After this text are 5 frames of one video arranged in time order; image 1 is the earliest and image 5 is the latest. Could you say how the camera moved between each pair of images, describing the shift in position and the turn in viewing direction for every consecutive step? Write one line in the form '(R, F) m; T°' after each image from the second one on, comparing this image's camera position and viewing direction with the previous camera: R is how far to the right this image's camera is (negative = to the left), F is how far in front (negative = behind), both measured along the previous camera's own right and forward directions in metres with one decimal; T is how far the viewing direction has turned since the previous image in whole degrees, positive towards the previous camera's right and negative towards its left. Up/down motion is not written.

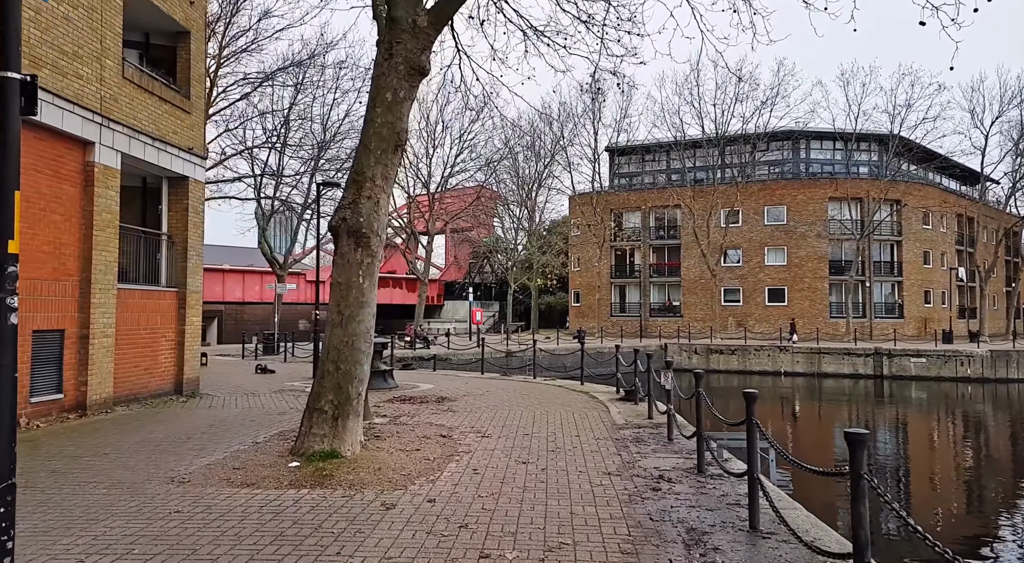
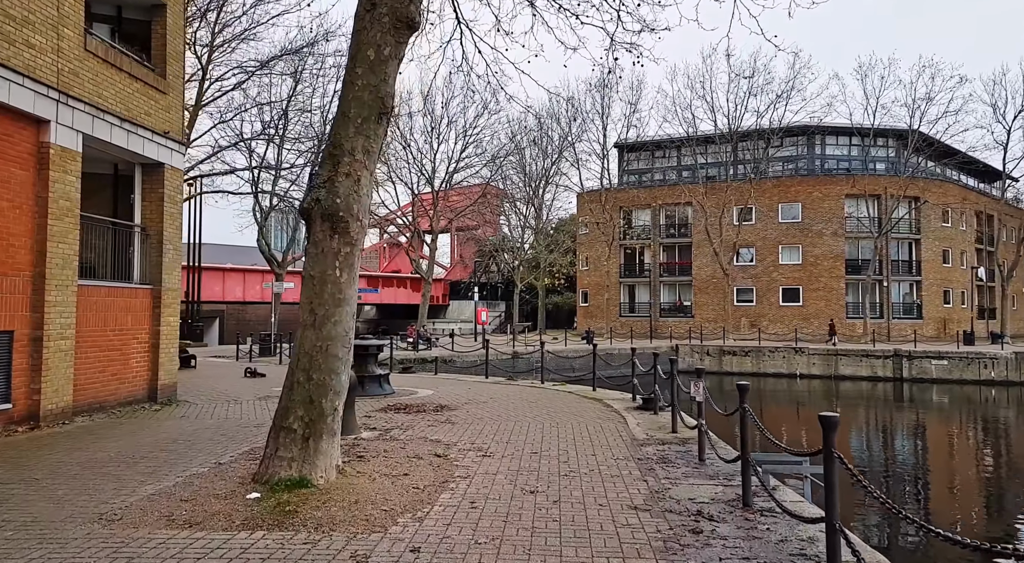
(0.0, +1.1) m; -1°
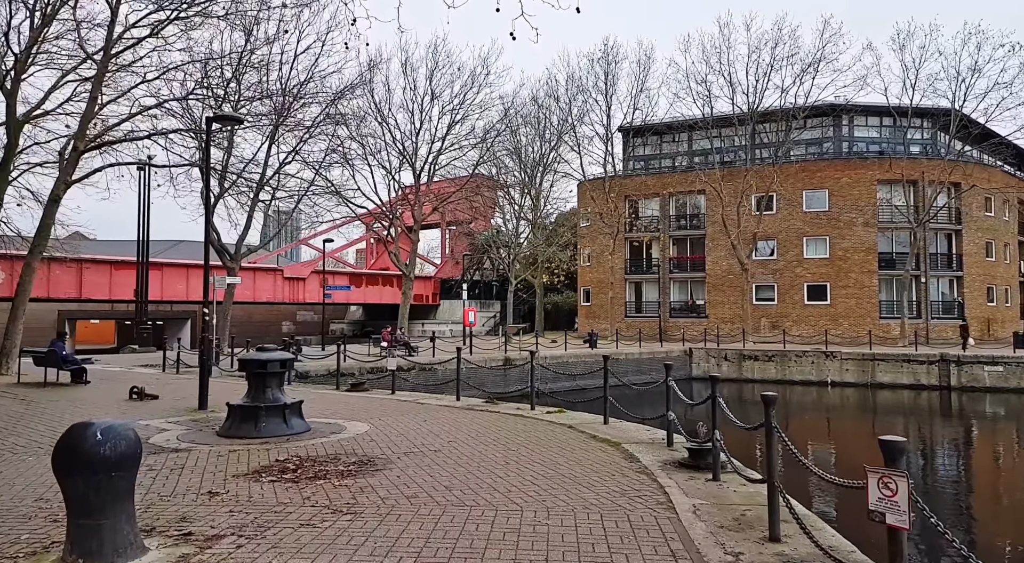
(+0.4, +4.2) m; 0°
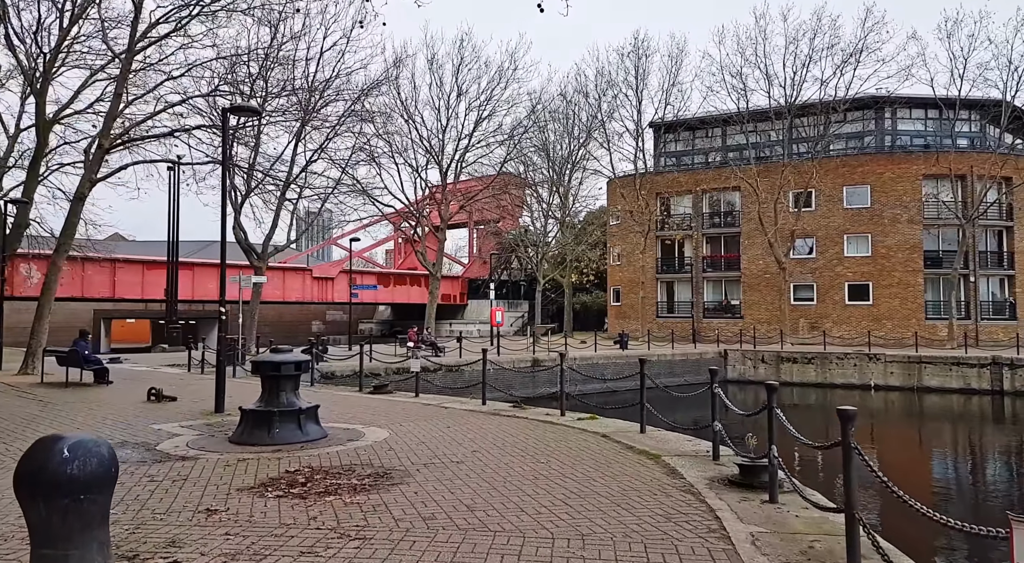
(0.0, +0.6) m; -2°
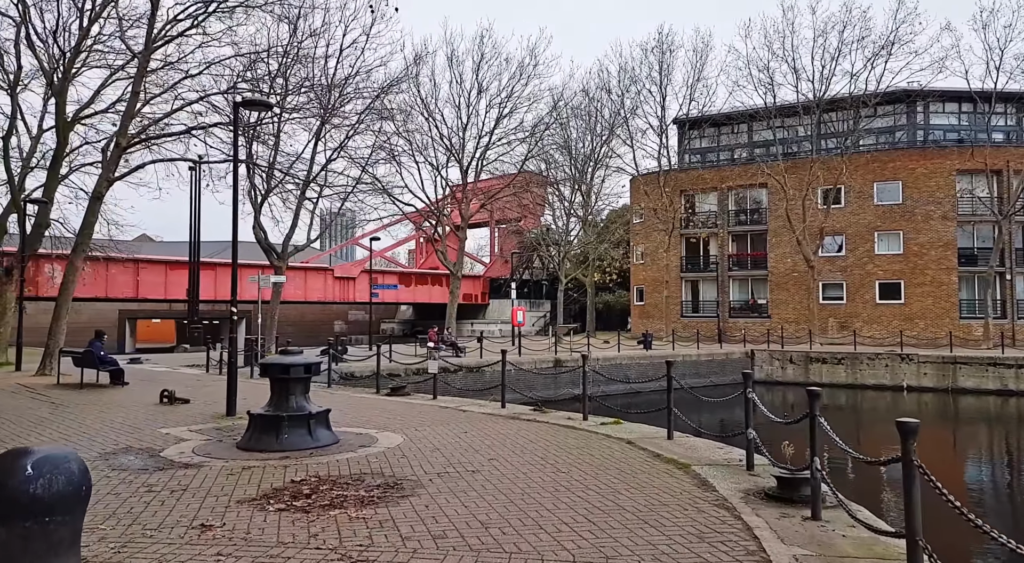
(0.0, +0.4) m; -2°
